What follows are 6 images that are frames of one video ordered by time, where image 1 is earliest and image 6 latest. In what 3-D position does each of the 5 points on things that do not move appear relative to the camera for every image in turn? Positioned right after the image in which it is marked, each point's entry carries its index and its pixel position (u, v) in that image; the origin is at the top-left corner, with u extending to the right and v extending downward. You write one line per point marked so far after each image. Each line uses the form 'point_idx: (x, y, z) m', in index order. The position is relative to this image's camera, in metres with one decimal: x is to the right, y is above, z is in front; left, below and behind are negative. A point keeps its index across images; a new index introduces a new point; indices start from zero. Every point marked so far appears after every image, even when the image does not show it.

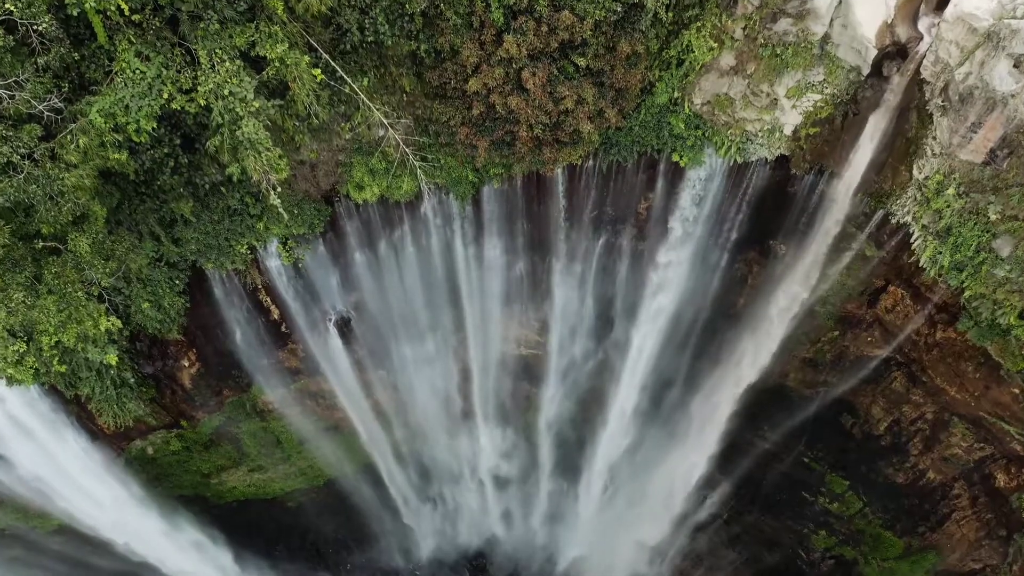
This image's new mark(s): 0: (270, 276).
0: (-3.8, +0.3, +9.6) m
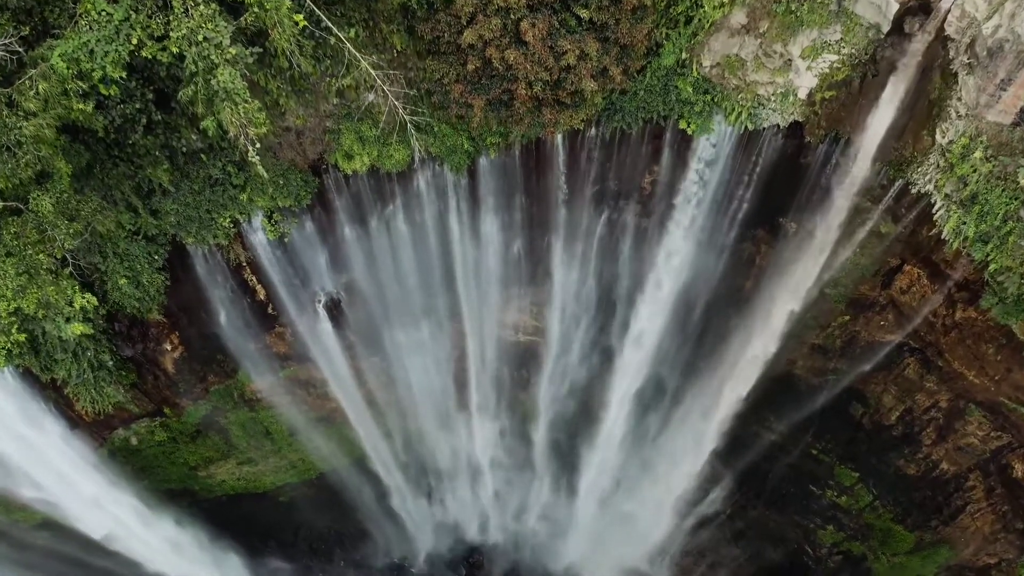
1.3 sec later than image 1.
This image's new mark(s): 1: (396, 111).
0: (-3.9, +0.6, +9.1) m
1: (-1.5, +2.4, +8.1) m
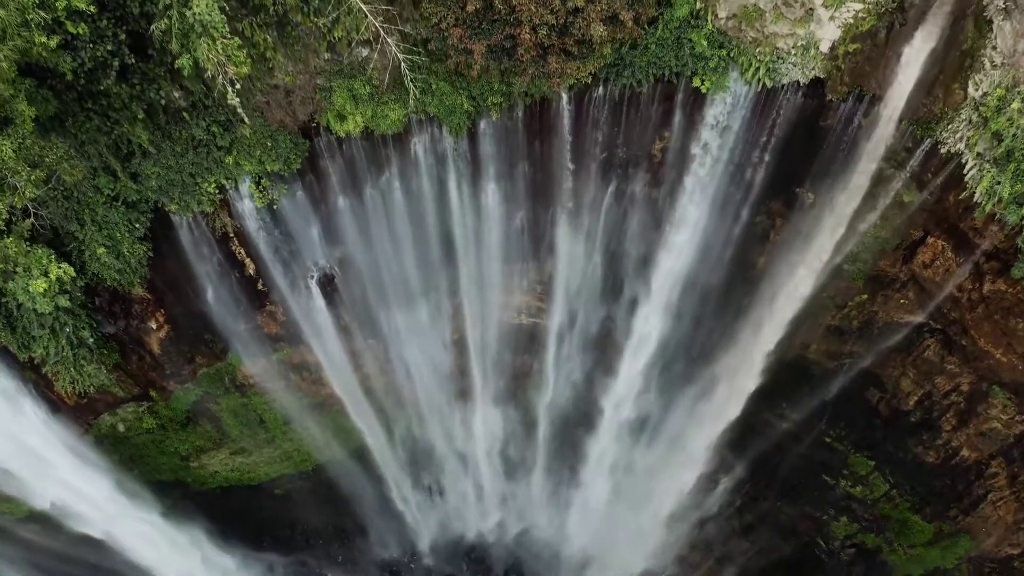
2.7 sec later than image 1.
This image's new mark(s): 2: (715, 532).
0: (-3.8, +1.0, +8.7) m
1: (-1.5, +2.8, +7.6) m
2: (+4.2, -5.1, +12.8) m
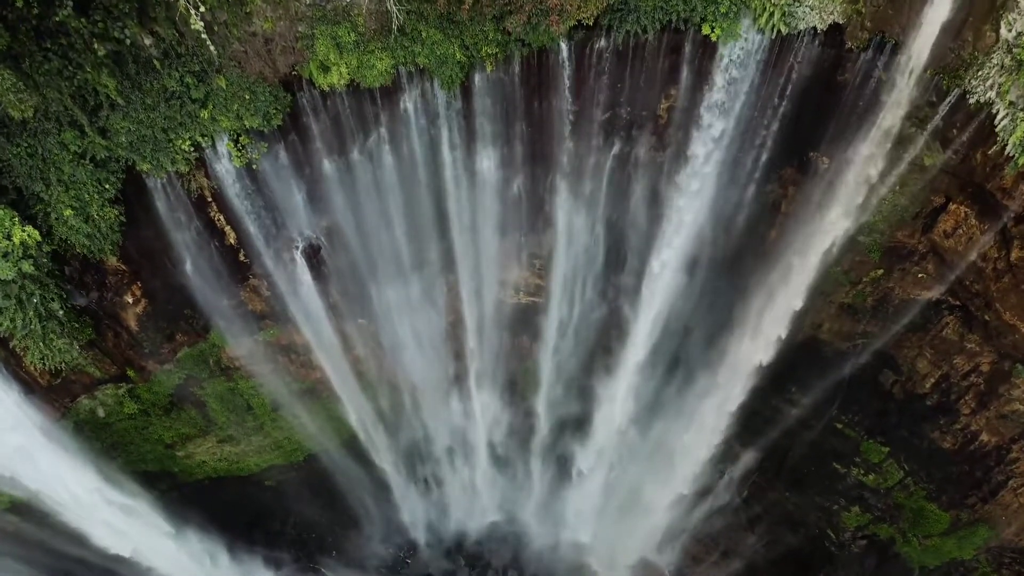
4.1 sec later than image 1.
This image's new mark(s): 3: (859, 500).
0: (-3.9, +1.4, +8.2) m
1: (-1.5, +3.2, +7.1) m
2: (+4.2, -4.7, +12.2) m
3: (+6.1, -3.7, +10.8) m
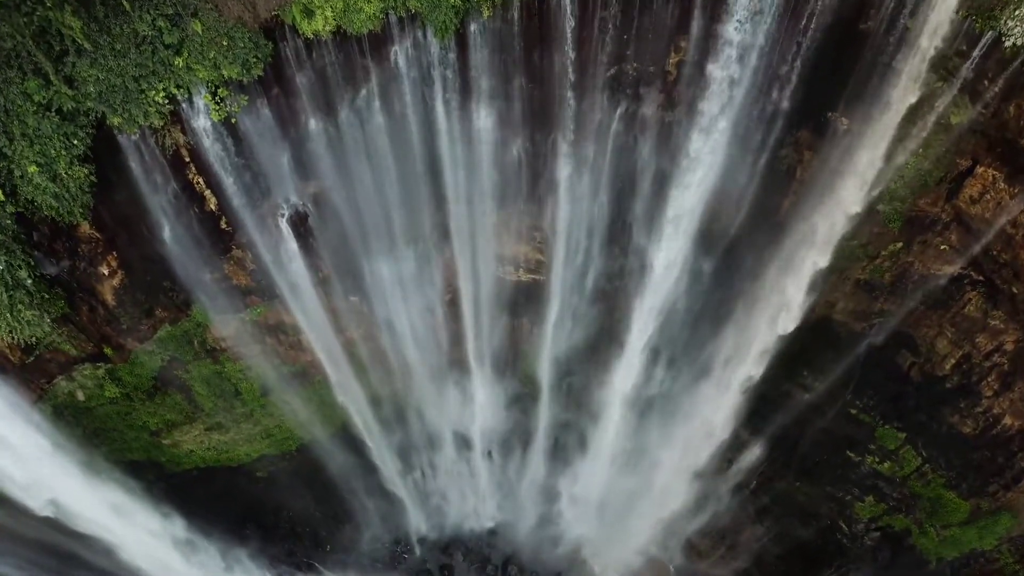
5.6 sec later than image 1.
0: (-3.9, +1.8, +7.7) m
1: (-1.5, +3.6, +6.6) m
2: (+4.2, -4.3, +11.7) m
3: (+6.1, -3.3, +10.3) m
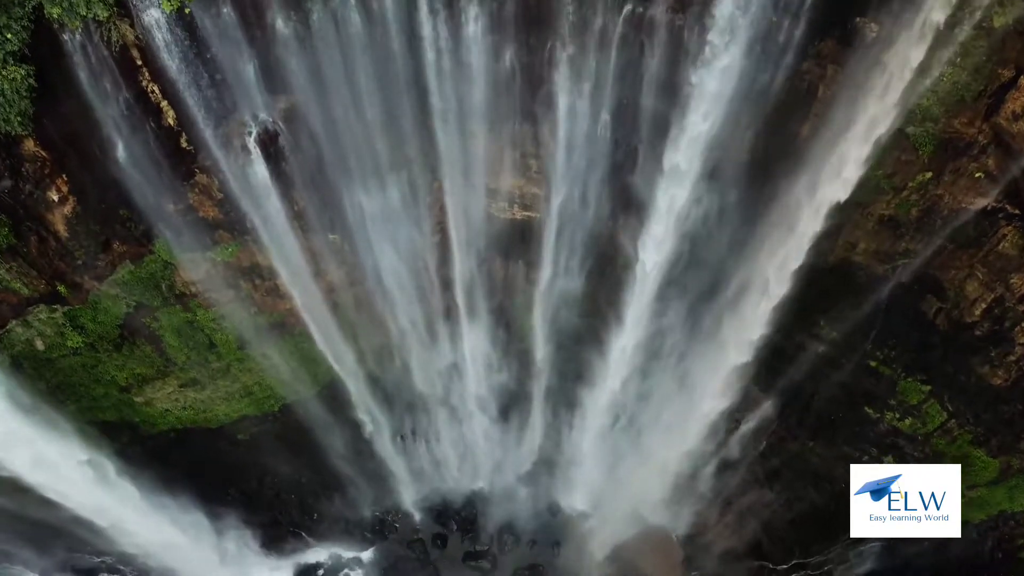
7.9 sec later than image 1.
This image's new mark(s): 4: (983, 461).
0: (-4.0, +2.6, +6.8) m
1: (-1.6, +4.5, +5.8) m
2: (+4.1, -3.4, +11.0) m
3: (+6.0, -2.4, +9.5) m
4: (+7.0, -2.4, +9.0) m
